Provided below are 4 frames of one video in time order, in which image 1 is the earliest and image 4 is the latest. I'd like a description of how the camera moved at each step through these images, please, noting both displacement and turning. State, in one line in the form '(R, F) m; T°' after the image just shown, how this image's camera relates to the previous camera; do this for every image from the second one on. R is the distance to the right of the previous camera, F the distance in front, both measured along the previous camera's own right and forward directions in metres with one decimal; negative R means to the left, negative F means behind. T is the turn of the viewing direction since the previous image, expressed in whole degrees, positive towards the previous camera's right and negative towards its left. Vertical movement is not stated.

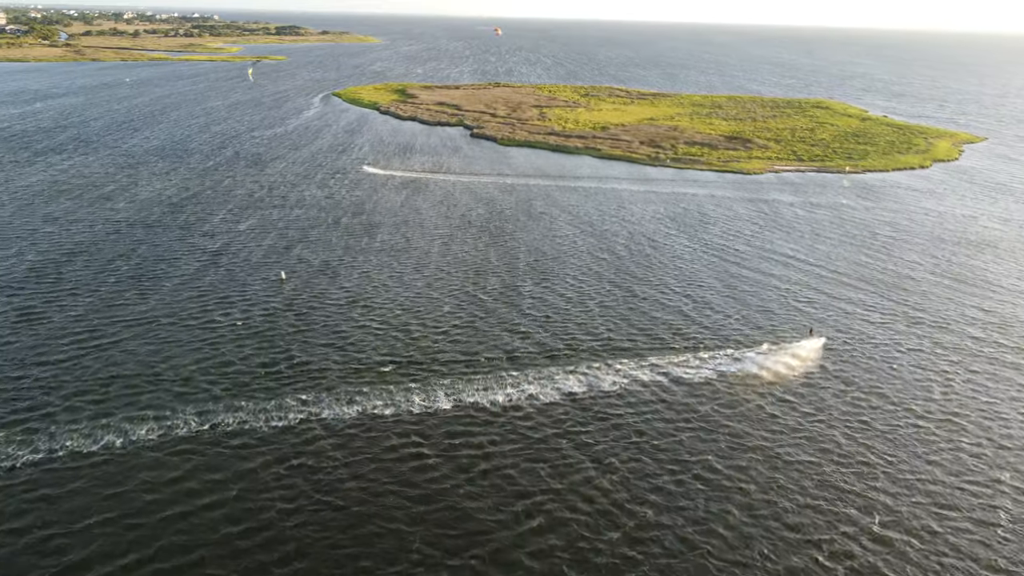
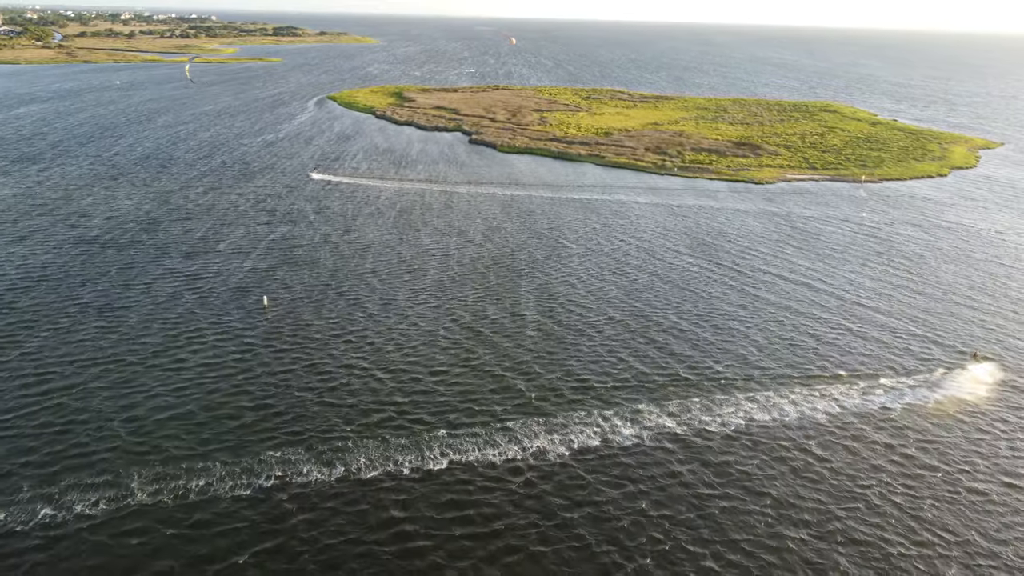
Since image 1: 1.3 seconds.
(-0.2, +5.1) m; 0°
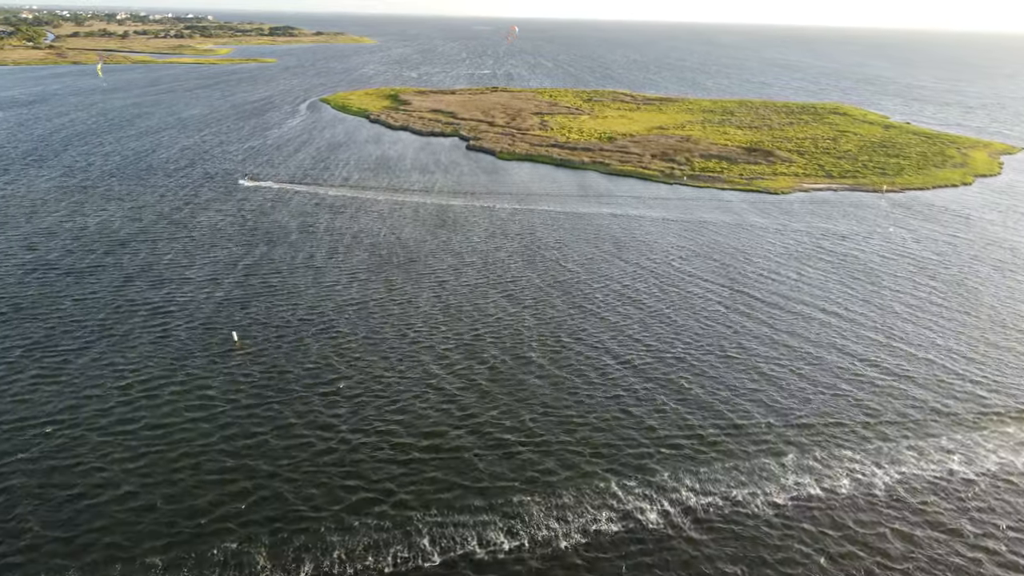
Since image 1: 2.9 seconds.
(-0.3, +6.3) m; 0°
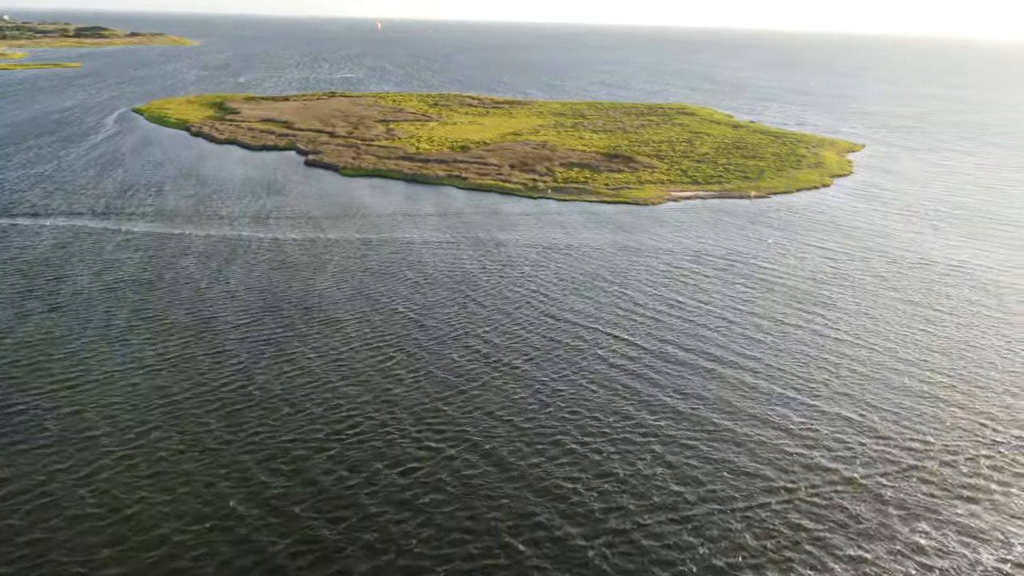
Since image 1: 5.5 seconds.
(-0.5, +10.6) m; +11°
